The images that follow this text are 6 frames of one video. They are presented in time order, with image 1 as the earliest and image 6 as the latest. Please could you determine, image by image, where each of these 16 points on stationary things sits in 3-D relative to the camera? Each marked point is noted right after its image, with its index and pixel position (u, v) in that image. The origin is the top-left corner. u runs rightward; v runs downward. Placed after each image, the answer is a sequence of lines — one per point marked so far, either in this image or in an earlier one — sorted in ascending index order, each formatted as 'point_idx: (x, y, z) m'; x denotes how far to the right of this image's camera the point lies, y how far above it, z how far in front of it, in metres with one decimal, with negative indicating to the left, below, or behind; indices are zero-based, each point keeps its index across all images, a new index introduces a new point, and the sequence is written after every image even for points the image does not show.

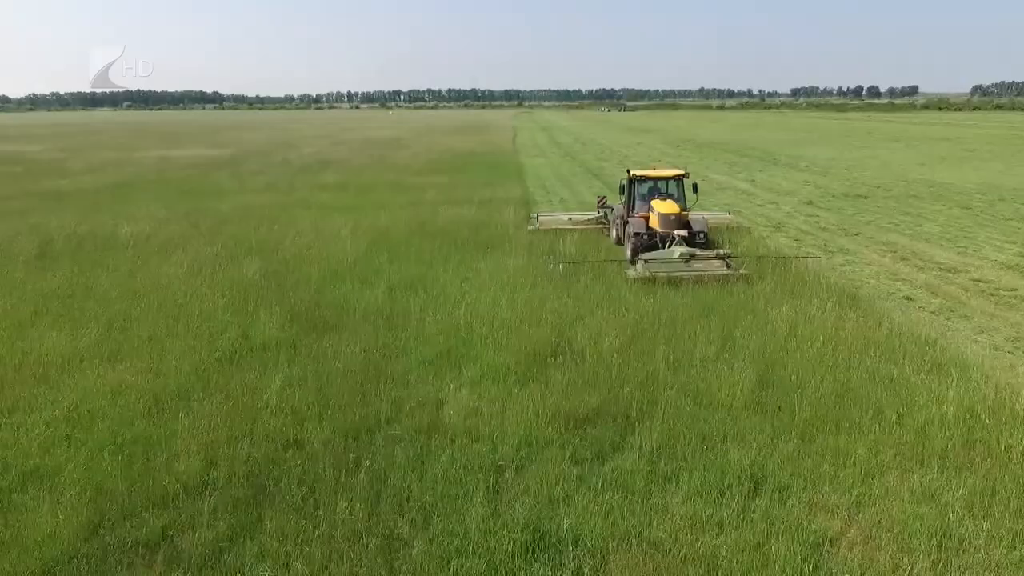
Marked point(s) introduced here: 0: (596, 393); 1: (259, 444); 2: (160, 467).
0: (+0.9, -1.2, +6.8) m
1: (-2.5, -1.5, +6.0) m
2: (-3.2, -1.7, +5.7) m
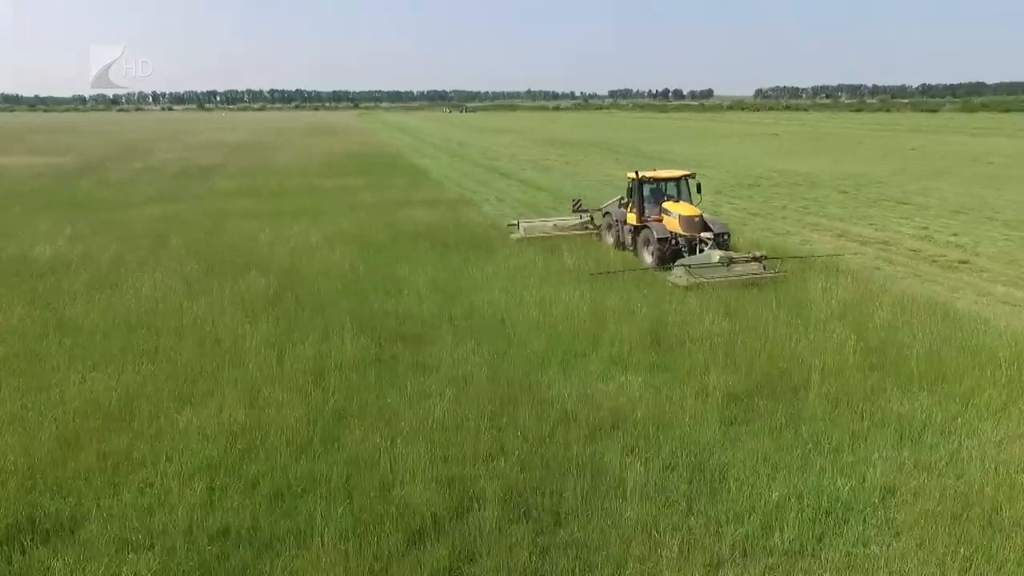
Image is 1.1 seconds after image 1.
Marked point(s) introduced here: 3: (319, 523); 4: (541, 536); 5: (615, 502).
0: (+2.7, -1.0, +7.2) m
1: (-0.4, -1.6, +5.6) m
2: (-1.0, -1.8, +5.1) m
3: (-1.5, -1.9, +4.9) m
4: (+0.3, -1.9, +4.8) m
5: (+0.9, -1.8, +5.1) m
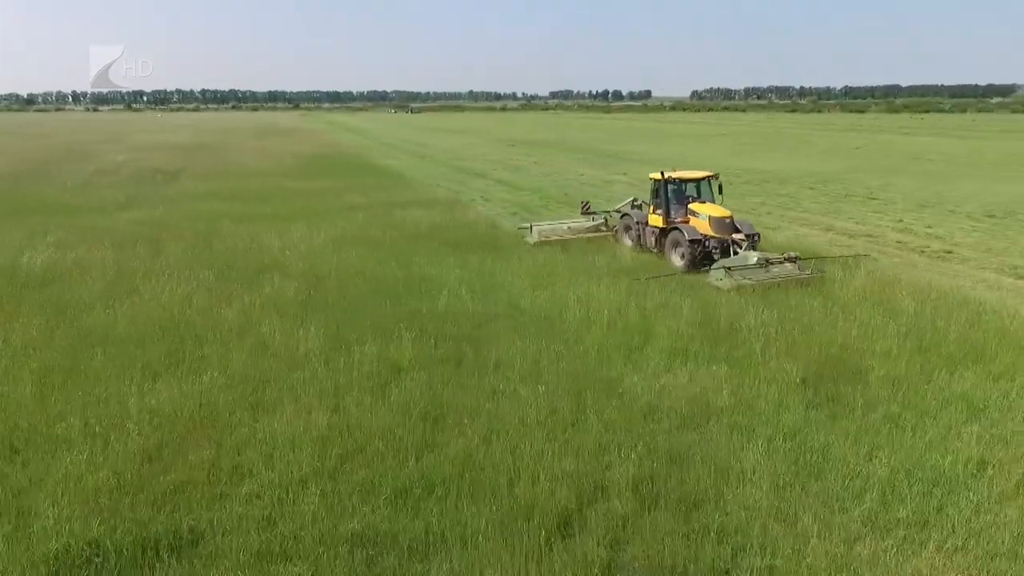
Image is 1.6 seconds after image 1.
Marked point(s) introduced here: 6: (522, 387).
0: (+3.5, -0.9, +7.5) m
1: (+0.6, -1.5, +5.7) m
2: (0.0, -1.7, +5.1) m
3: (-0.4, -1.9, +4.9) m
4: (+1.4, -1.8, +4.9) m
5: (+1.9, -1.7, +5.3) m
6: (+0.1, -1.1, +6.9) m
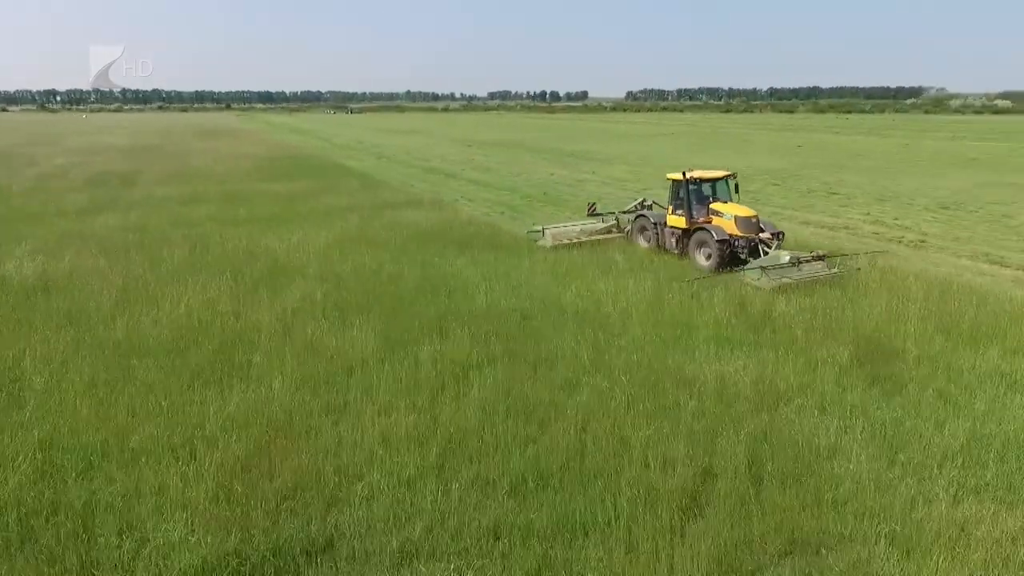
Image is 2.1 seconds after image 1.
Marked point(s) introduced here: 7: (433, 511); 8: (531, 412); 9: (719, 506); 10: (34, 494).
0: (+4.3, -0.7, +8.0) m
1: (+1.6, -1.4, +5.9) m
2: (+1.0, -1.7, +5.2) m
3: (+0.6, -1.8, +5.0) m
4: (+2.4, -1.7, +5.1) m
5: (+2.9, -1.6, +5.6) m
6: (+0.9, -1.1, +7.0) m
7: (-0.6, -1.8, +5.0) m
8: (+0.2, -1.3, +6.4) m
9: (+1.7, -1.8, +5.0) m
10: (-4.0, -1.8, +5.2) m
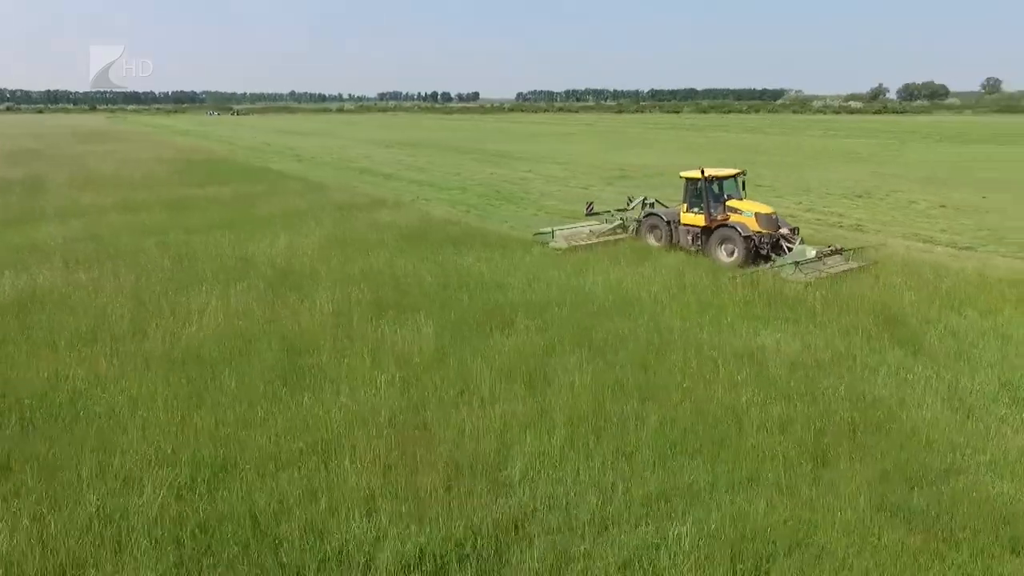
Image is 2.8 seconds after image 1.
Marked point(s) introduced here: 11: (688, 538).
0: (+5.0, -0.4, +9.0) m
1: (+2.8, -1.2, +6.5) m
2: (+2.3, -1.5, +5.8) m
3: (+2.0, -1.6, +5.5) m
4: (+3.7, -1.5, +5.9) m
5: (+4.1, -1.3, +6.5) m
6: (+1.9, -0.9, +7.6) m
7: (+0.8, -1.7, +5.3) m
8: (+1.3, -1.1, +6.8) m
9: (+3.0, -1.5, +5.6) m
10: (-2.7, -1.8, +5.0) m
11: (+1.4, -1.9, +4.6) m
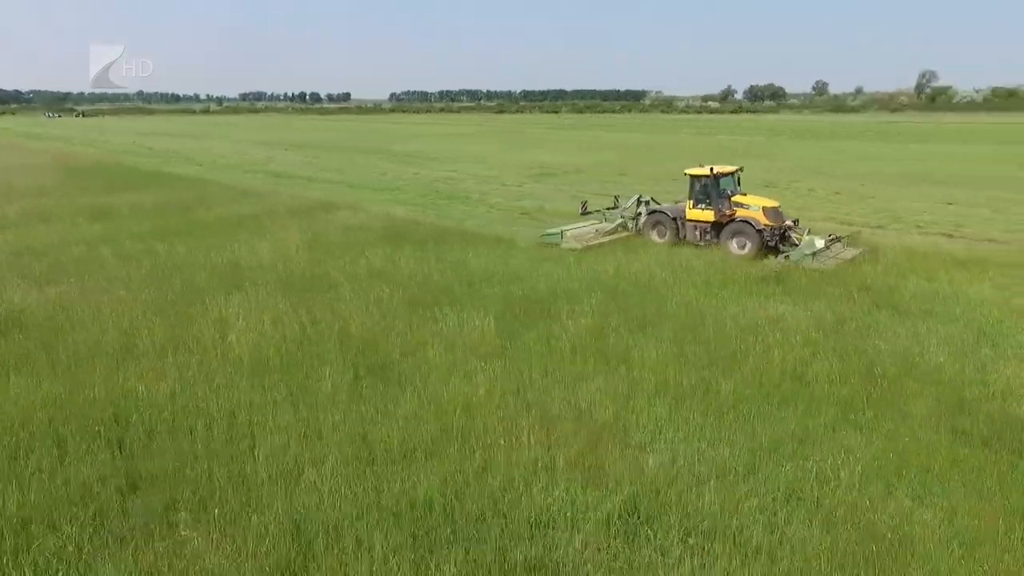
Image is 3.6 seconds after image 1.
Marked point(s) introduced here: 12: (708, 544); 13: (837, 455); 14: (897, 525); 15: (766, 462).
0: (+5.5, +0.1, +10.5) m
1: (+3.8, -0.9, +7.6) m
2: (+3.5, -1.1, +6.8) m
3: (+3.2, -1.3, +6.4) m
4: (+4.8, -1.1, +7.2) m
5: (+5.2, -0.9, +7.8) m
6: (+2.8, -0.6, +8.5) m
7: (+2.1, -1.5, +6.0) m
8: (+2.3, -0.9, +7.7) m
9: (+4.3, -1.2, +6.8) m
10: (-1.2, -1.8, +5.1) m
11: (+2.8, -1.6, +5.5) m
12: (+1.5, -1.9, +4.7) m
13: (+3.0, -1.6, +5.7) m
14: (+3.0, -1.8, +4.8) m
15: (+2.4, -1.6, +5.7) m
